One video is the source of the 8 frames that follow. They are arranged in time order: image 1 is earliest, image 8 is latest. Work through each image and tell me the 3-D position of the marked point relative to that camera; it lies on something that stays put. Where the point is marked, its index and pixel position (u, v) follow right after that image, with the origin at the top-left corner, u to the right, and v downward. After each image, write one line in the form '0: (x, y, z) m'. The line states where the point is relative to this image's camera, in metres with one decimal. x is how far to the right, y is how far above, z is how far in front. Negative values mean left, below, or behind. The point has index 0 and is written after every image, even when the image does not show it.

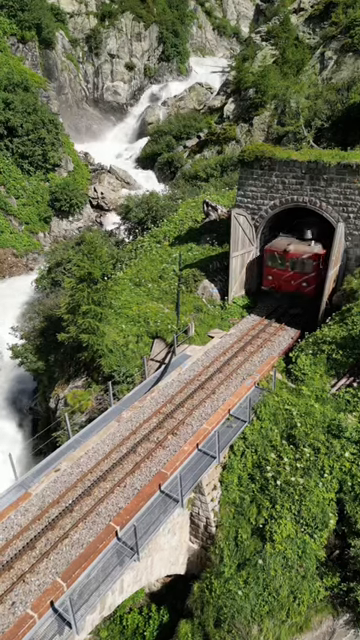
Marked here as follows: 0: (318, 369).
0: (+3.5, -1.2, +11.2) m
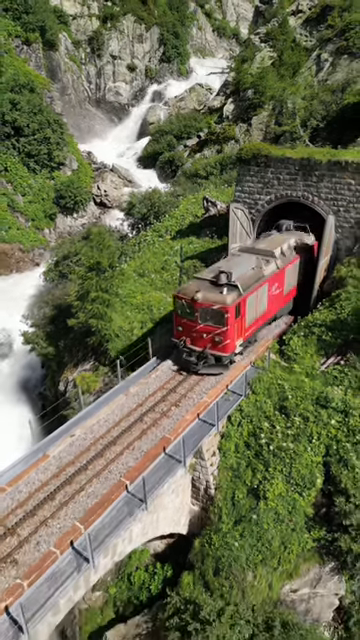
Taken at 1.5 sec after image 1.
0: (+3.5, -0.8, +12.1) m
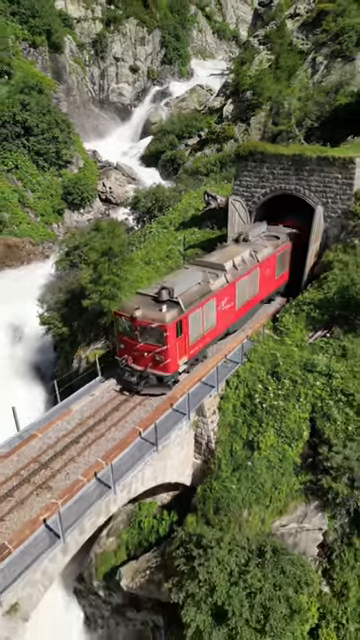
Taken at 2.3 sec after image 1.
0: (+3.6, -0.1, +13.6) m
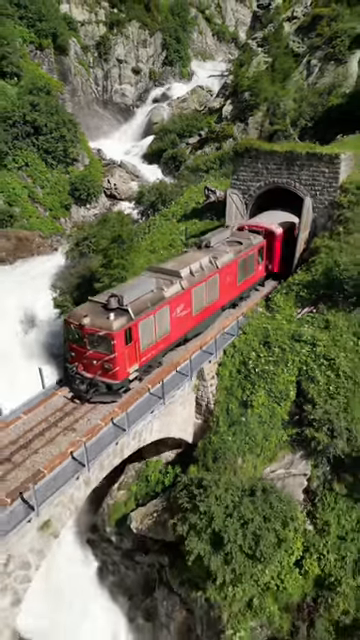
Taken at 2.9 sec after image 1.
0: (+3.7, +0.6, +15.2) m
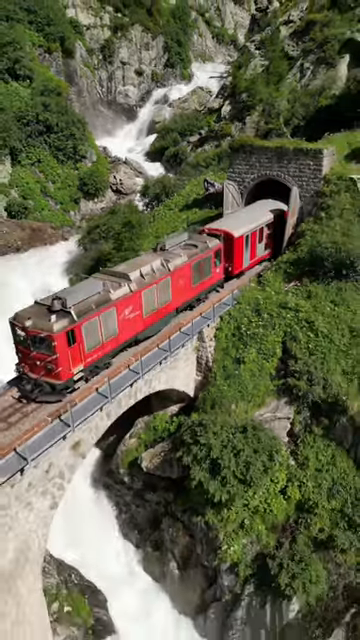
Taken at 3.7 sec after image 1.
0: (+3.8, +1.7, +17.5) m
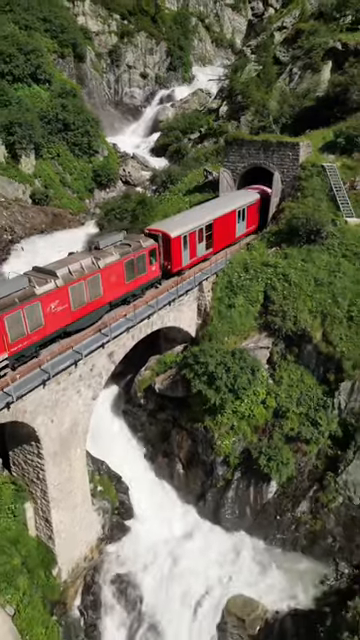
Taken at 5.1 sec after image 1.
0: (+4.0, +3.7, +21.9) m
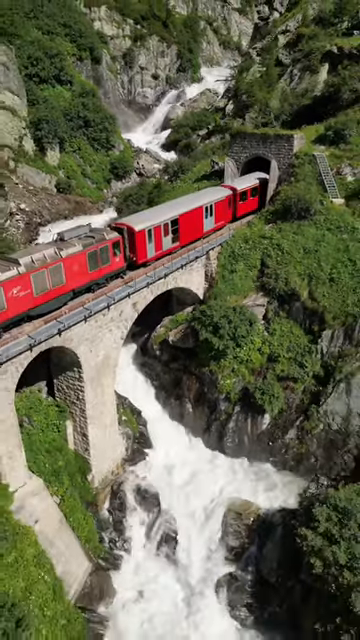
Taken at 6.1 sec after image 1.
0: (+4.6, +5.6, +25.7) m
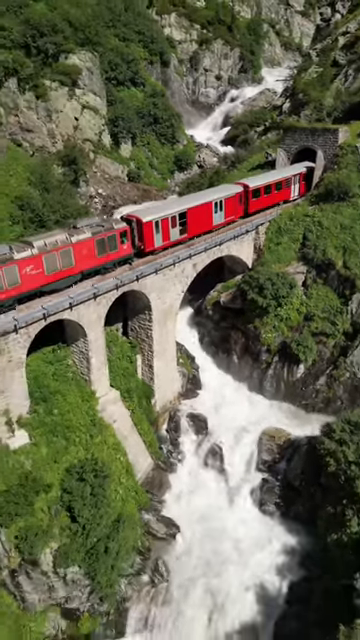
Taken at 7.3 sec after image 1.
0: (+8.3, +7.7, +29.6) m
